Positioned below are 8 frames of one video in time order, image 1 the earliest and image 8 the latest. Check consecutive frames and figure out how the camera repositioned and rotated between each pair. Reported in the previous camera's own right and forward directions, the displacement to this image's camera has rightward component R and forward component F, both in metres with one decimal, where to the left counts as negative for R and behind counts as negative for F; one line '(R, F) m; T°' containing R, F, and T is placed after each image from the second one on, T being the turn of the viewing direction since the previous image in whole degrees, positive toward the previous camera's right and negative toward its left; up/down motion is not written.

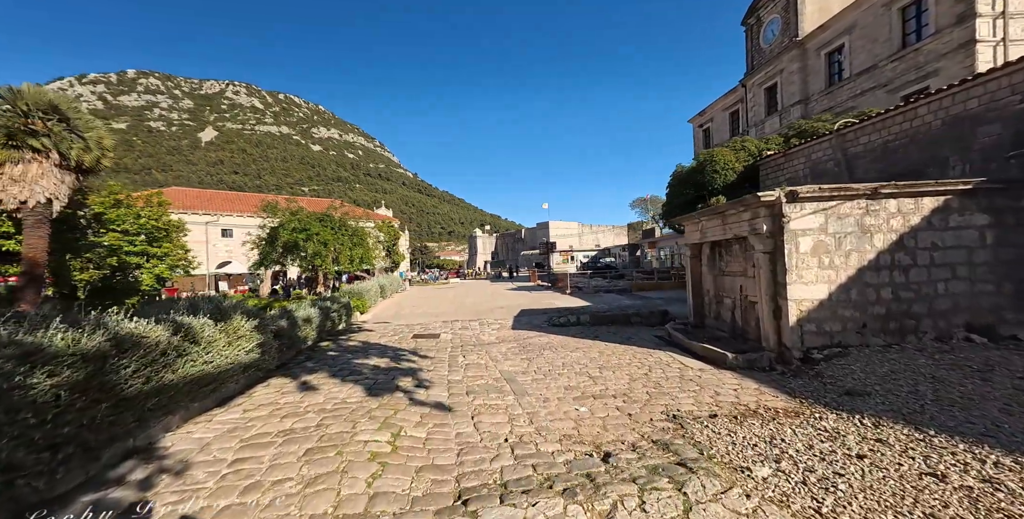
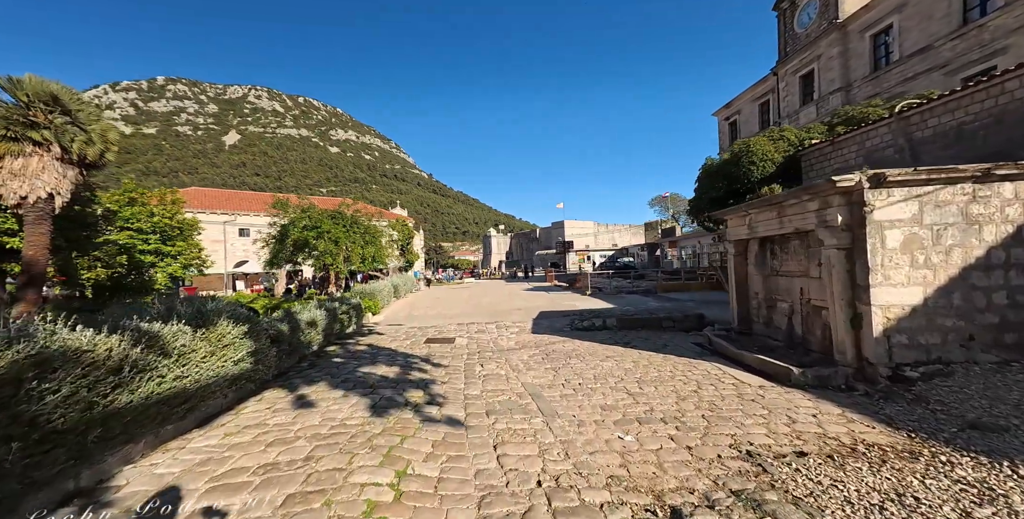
(-0.1, +0.7) m; -2°
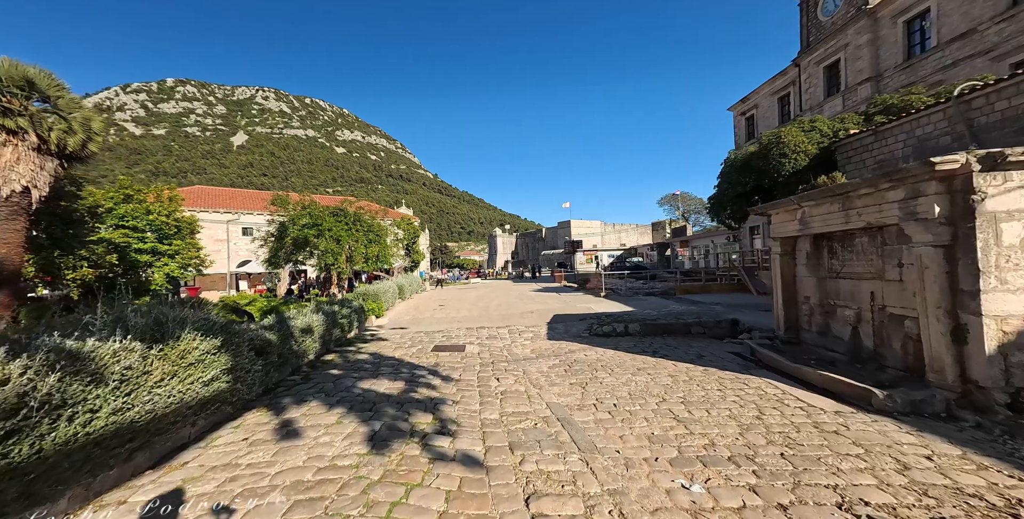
(-0.2, +0.8) m; -1°
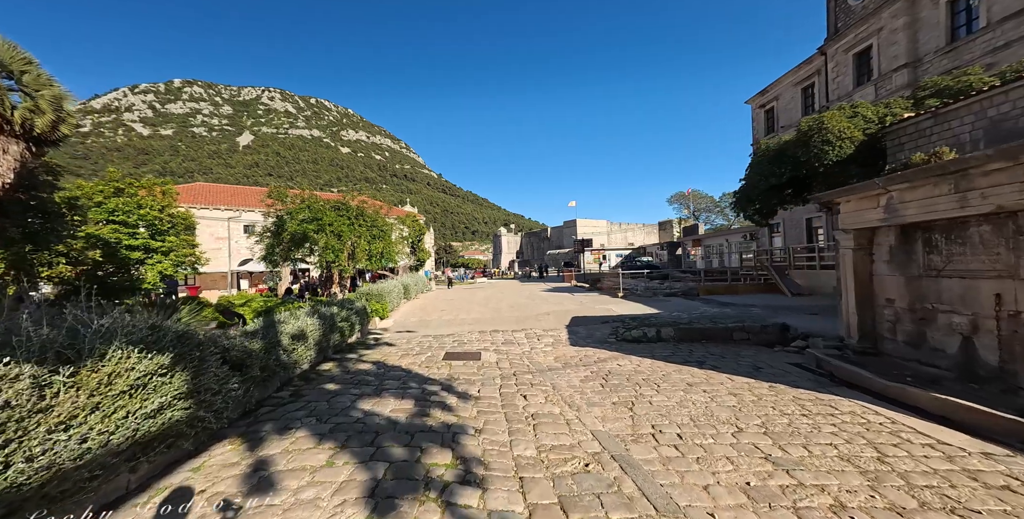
(-0.3, +0.9) m; -1°
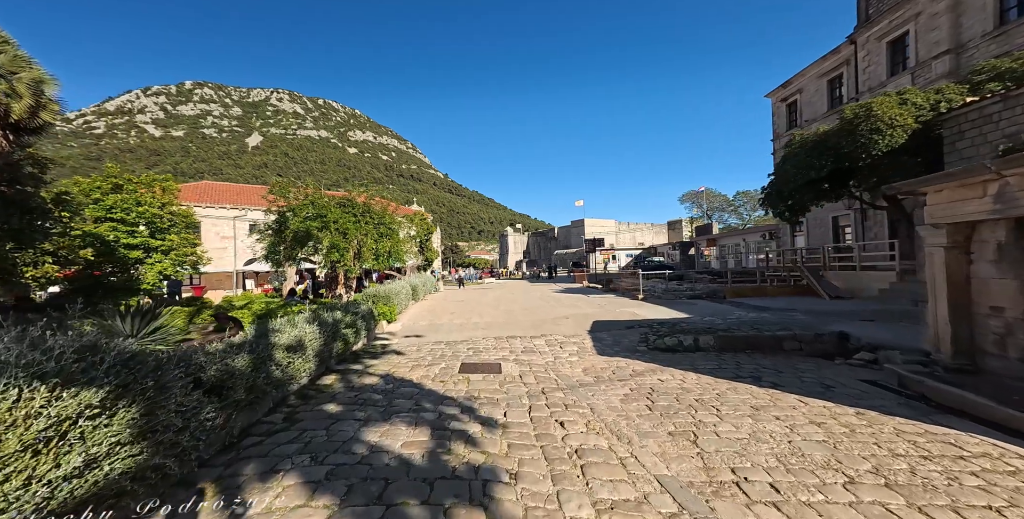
(-0.3, +0.8) m; -1°
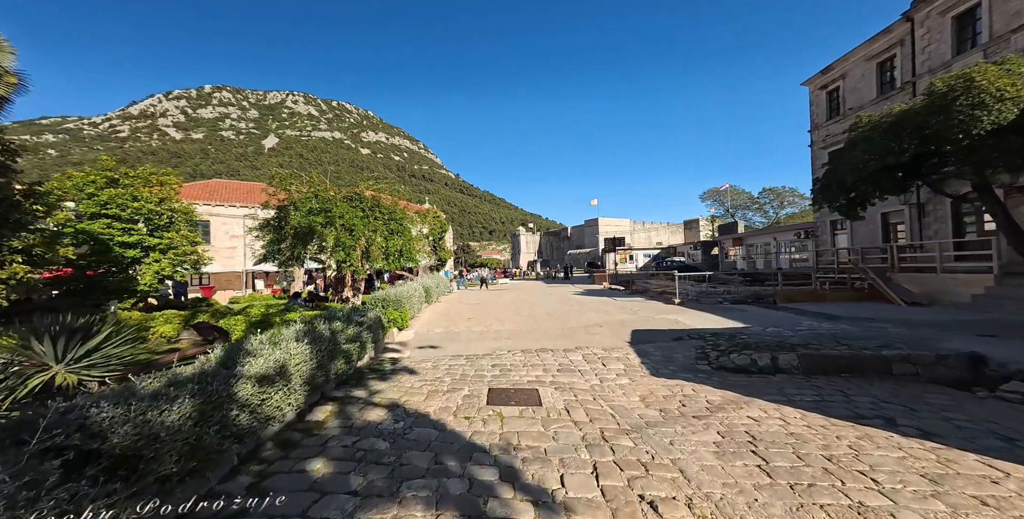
(-0.4, +1.3) m; -2°
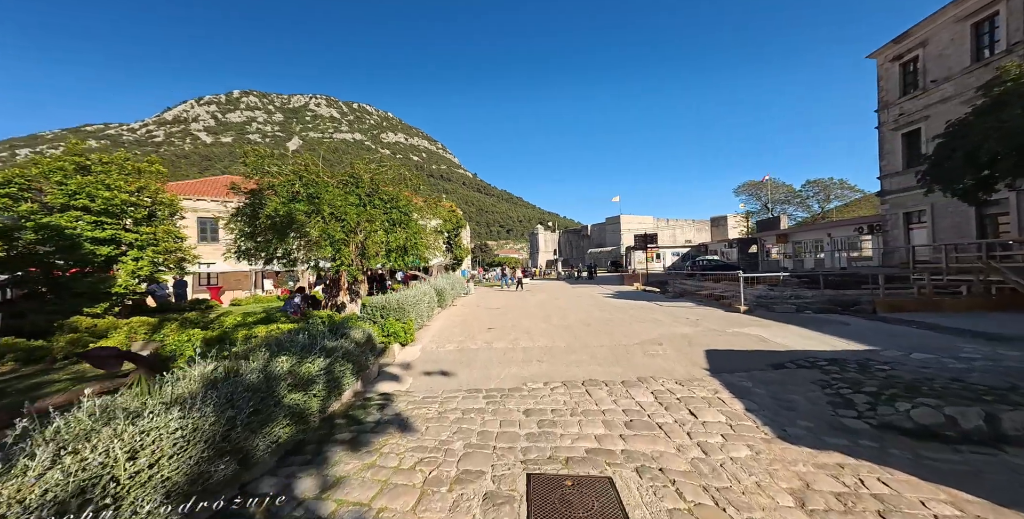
(-0.3, +2.1) m; -3°
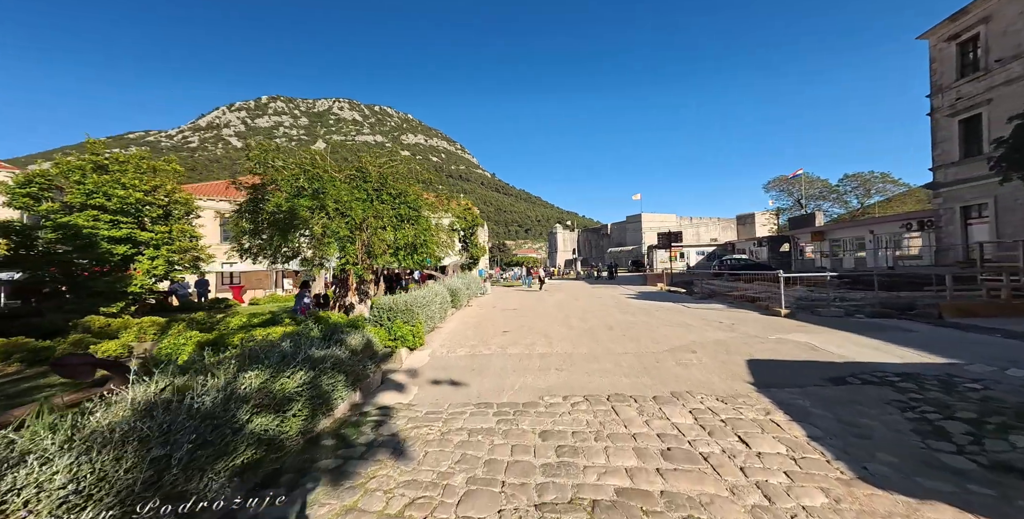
(+0.1, +0.6) m; -3°
